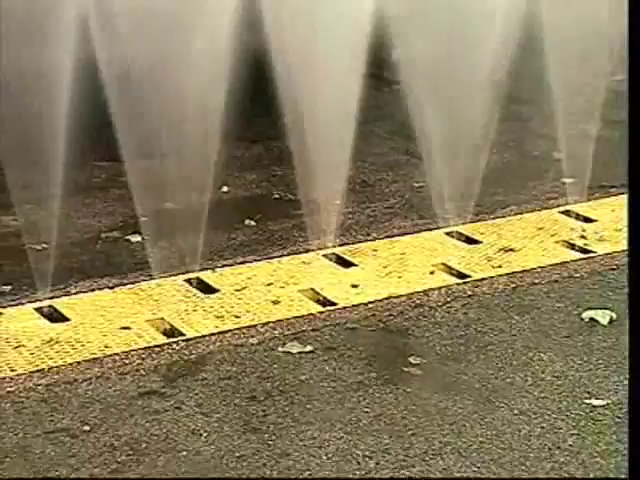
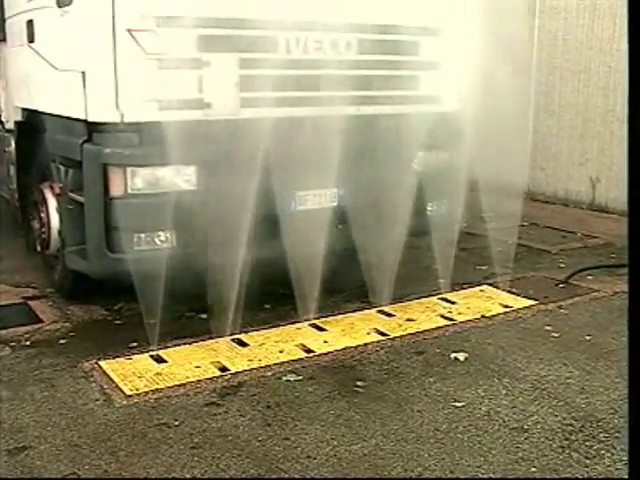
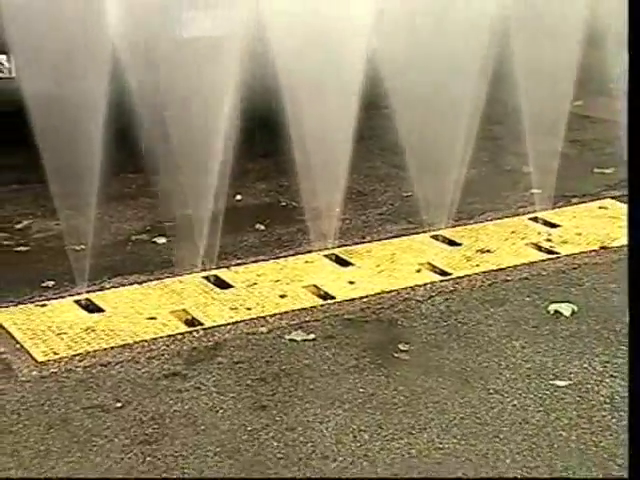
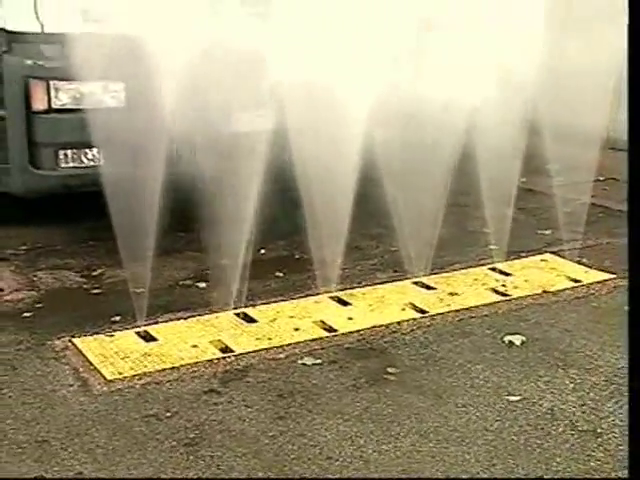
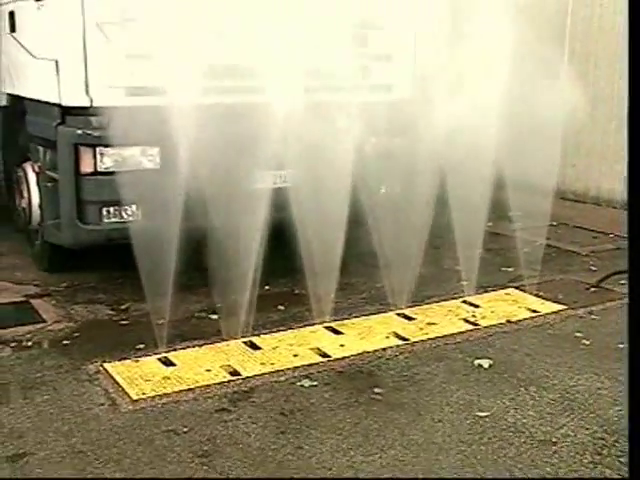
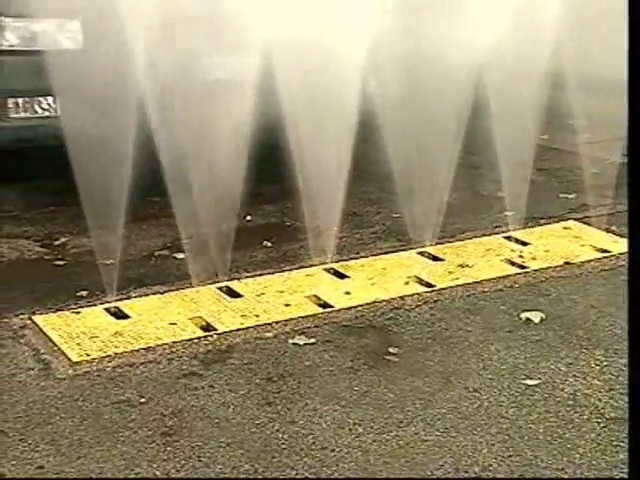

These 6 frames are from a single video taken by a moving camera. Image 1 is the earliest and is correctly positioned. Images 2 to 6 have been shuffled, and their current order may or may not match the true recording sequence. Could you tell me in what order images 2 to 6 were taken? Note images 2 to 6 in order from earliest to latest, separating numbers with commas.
3, 6, 4, 5, 2
